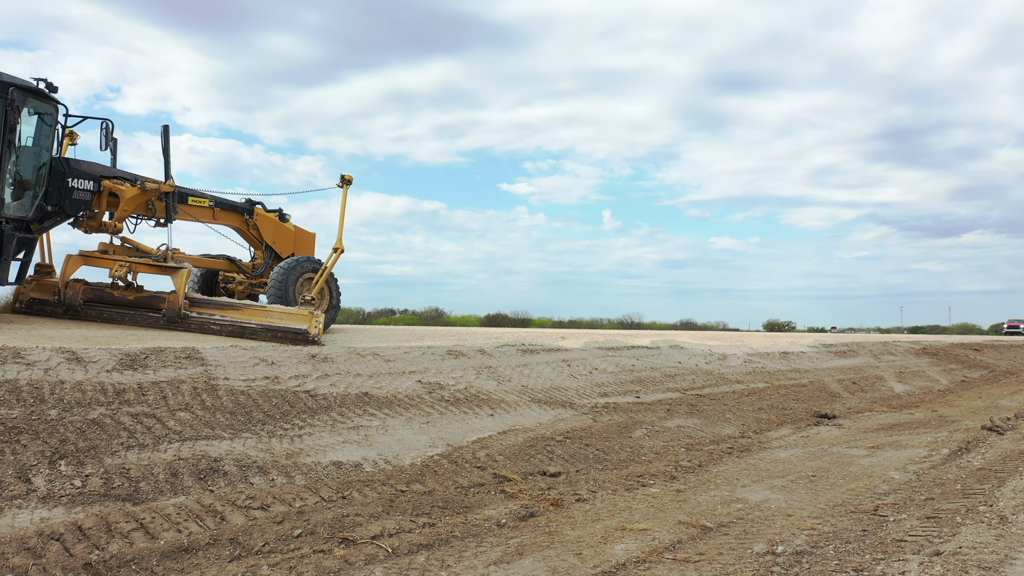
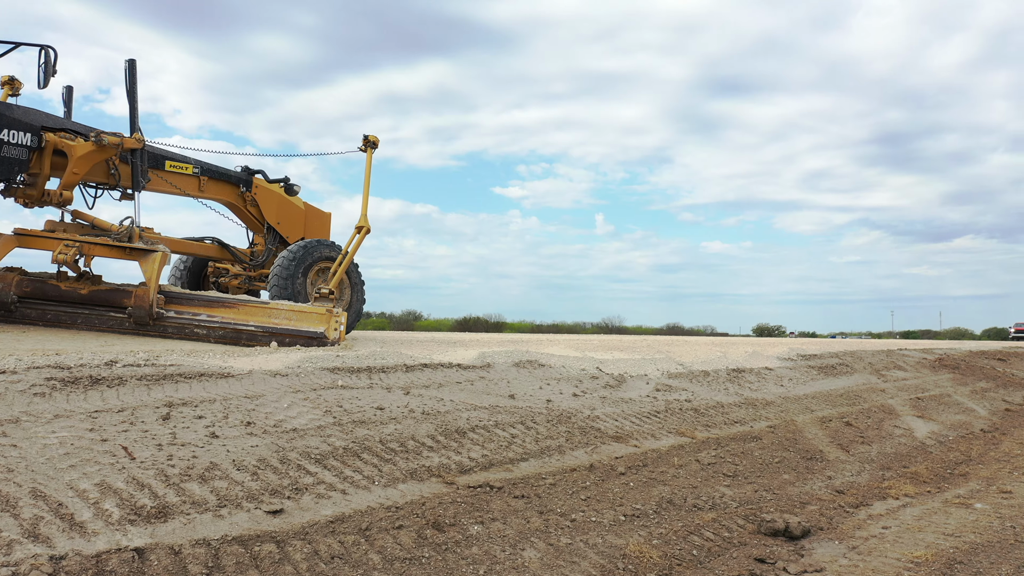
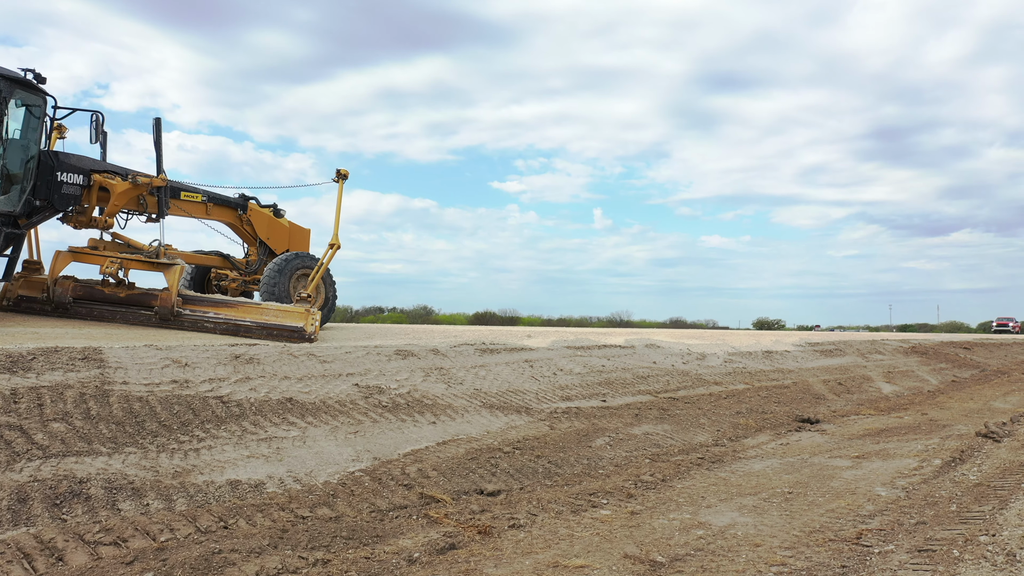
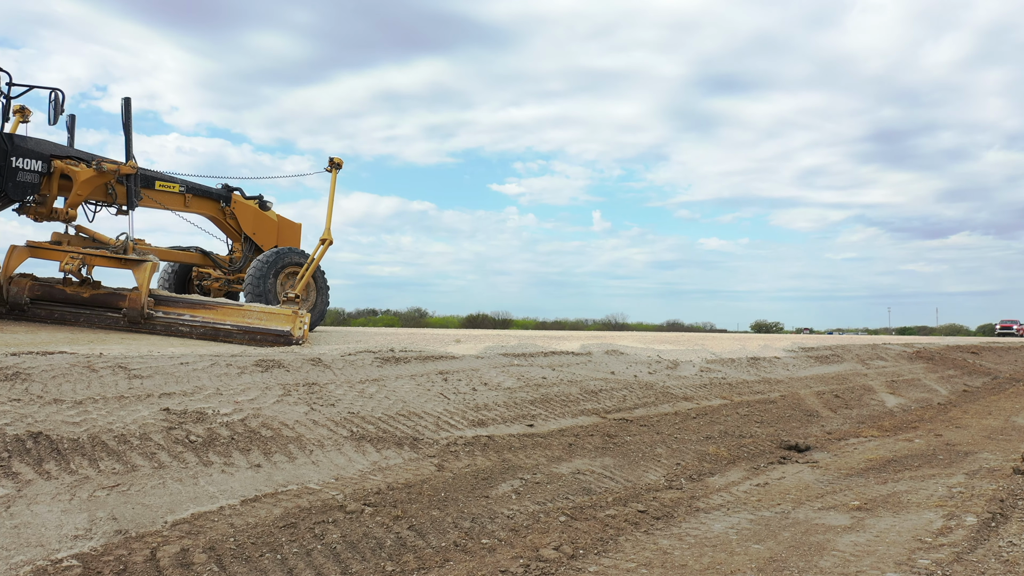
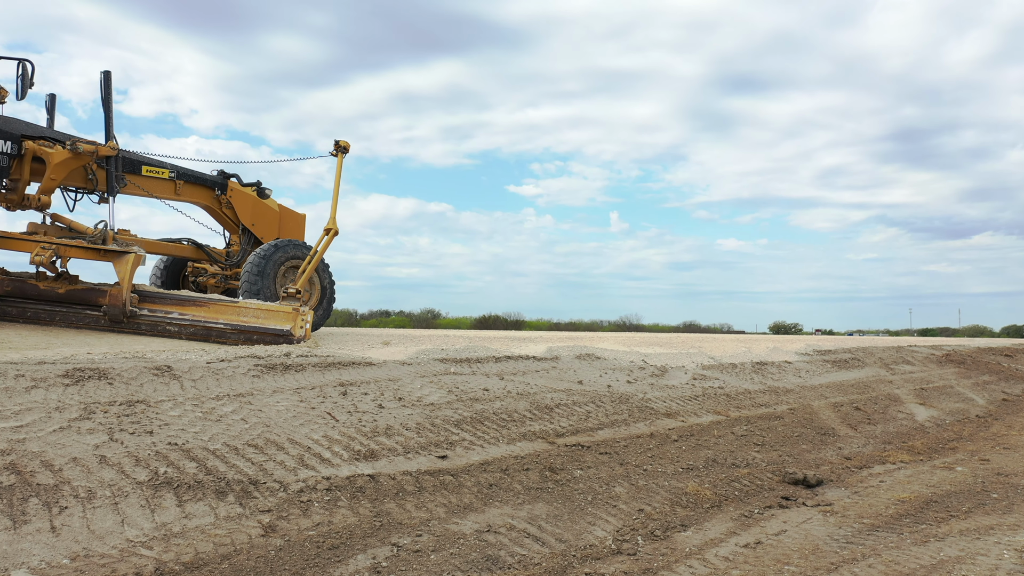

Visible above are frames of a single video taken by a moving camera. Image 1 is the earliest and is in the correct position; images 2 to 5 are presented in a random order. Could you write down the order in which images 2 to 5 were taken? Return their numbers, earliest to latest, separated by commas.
3, 4, 5, 2
